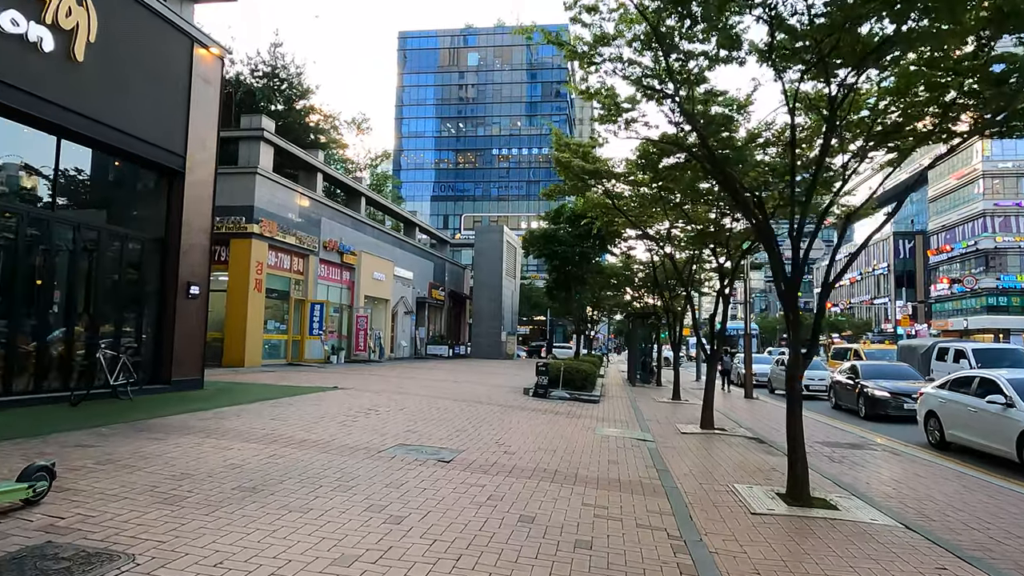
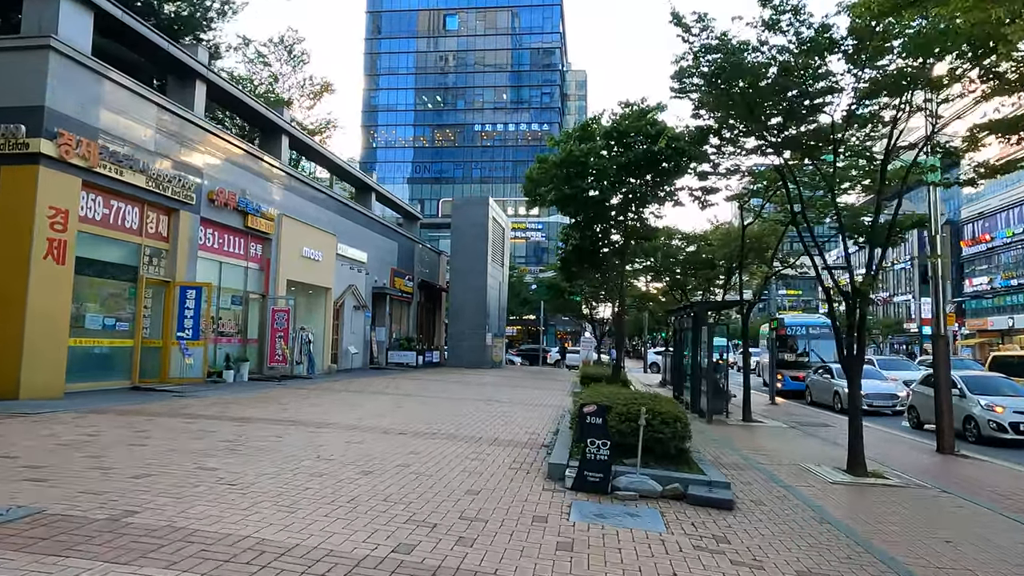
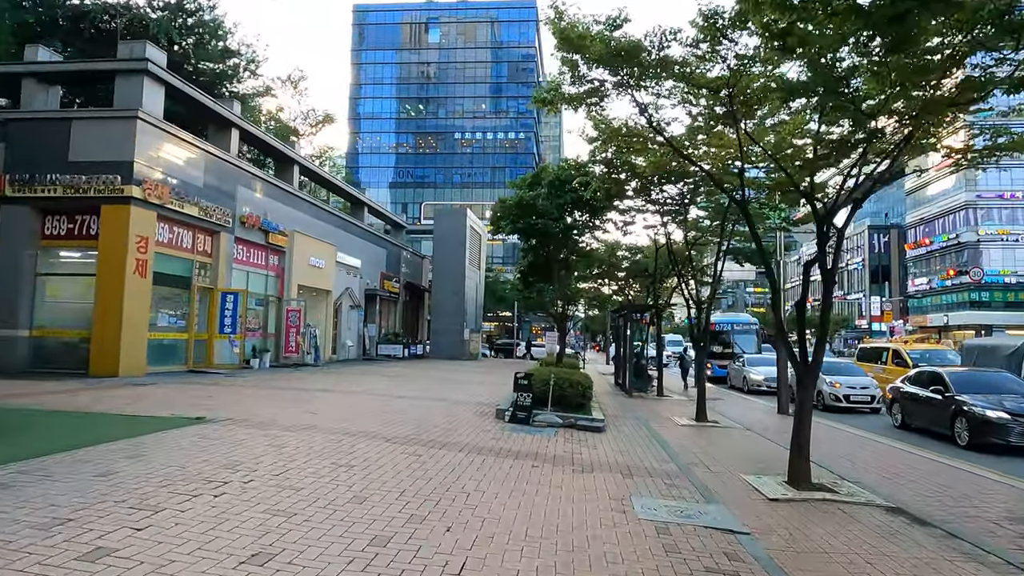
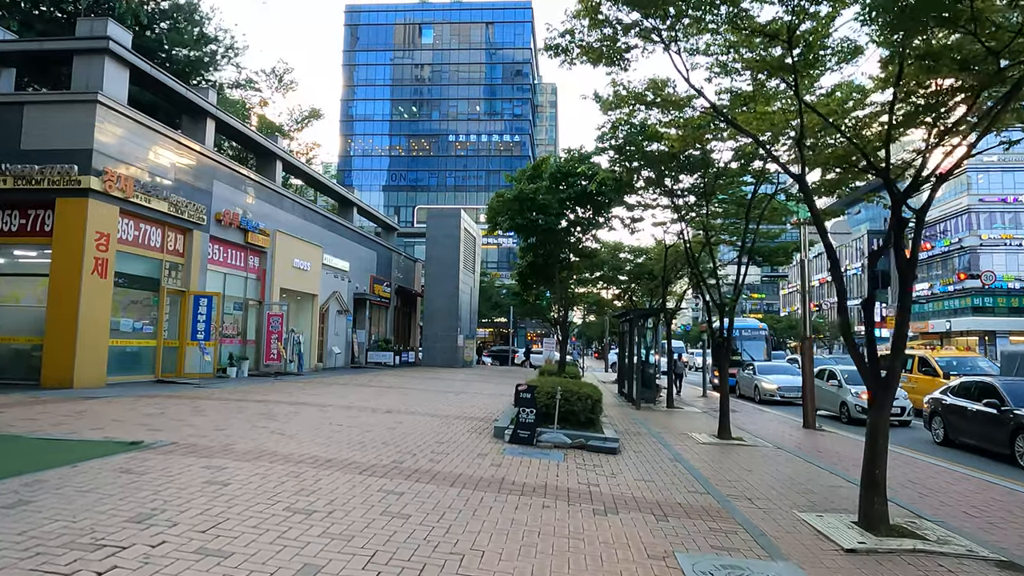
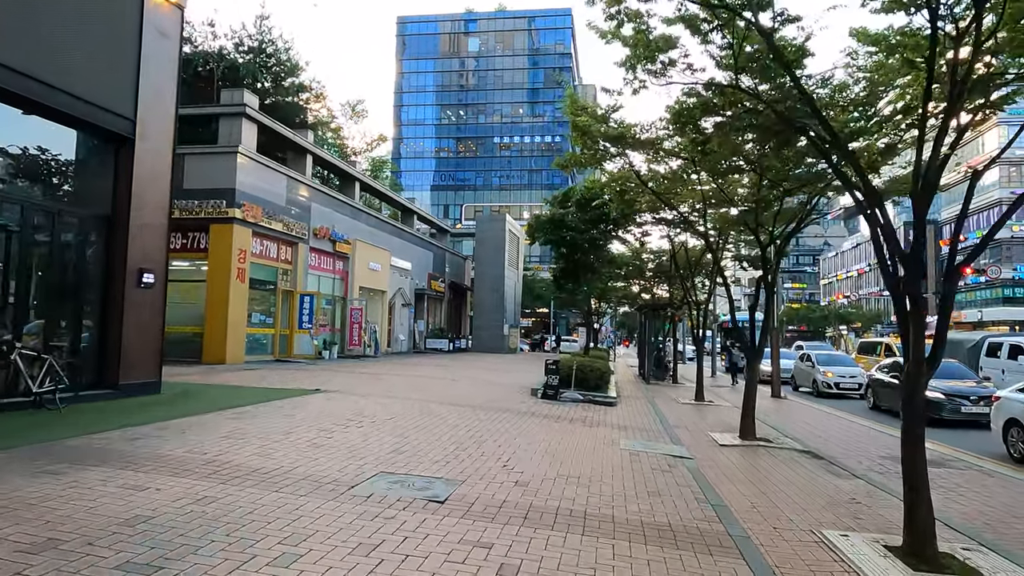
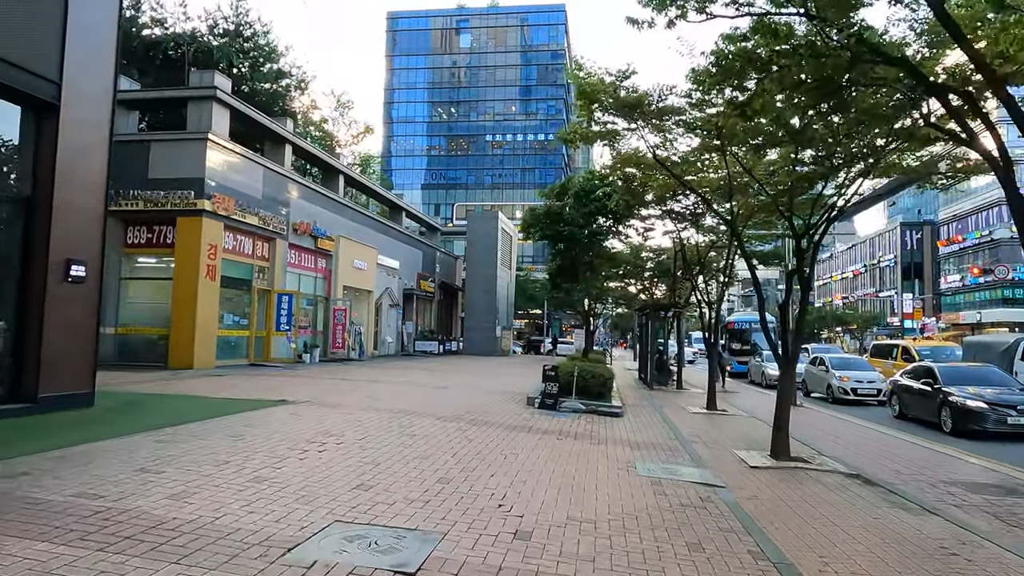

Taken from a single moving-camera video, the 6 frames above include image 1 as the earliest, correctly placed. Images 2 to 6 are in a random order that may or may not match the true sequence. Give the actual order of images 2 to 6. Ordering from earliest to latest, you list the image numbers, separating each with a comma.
5, 6, 3, 4, 2
